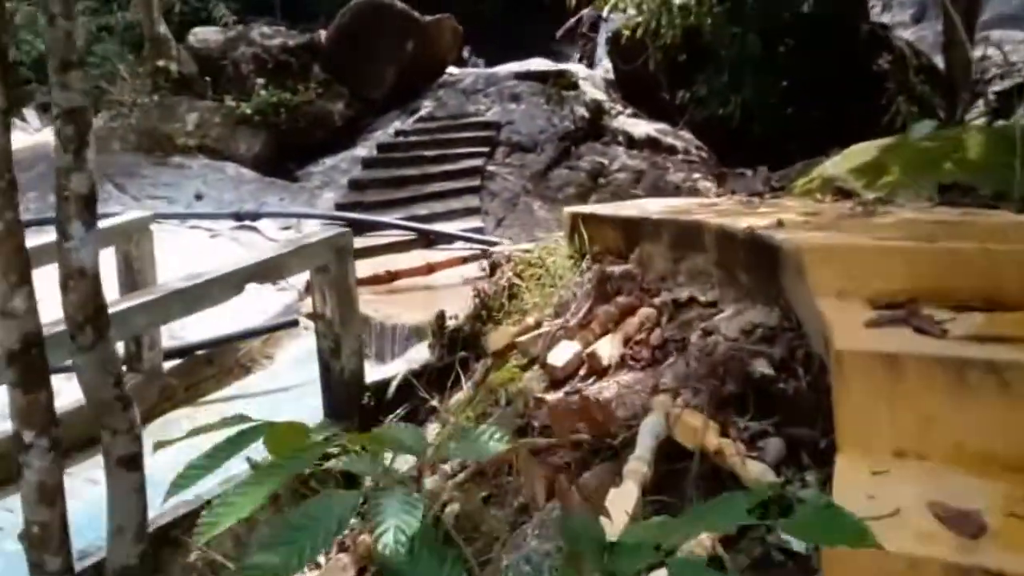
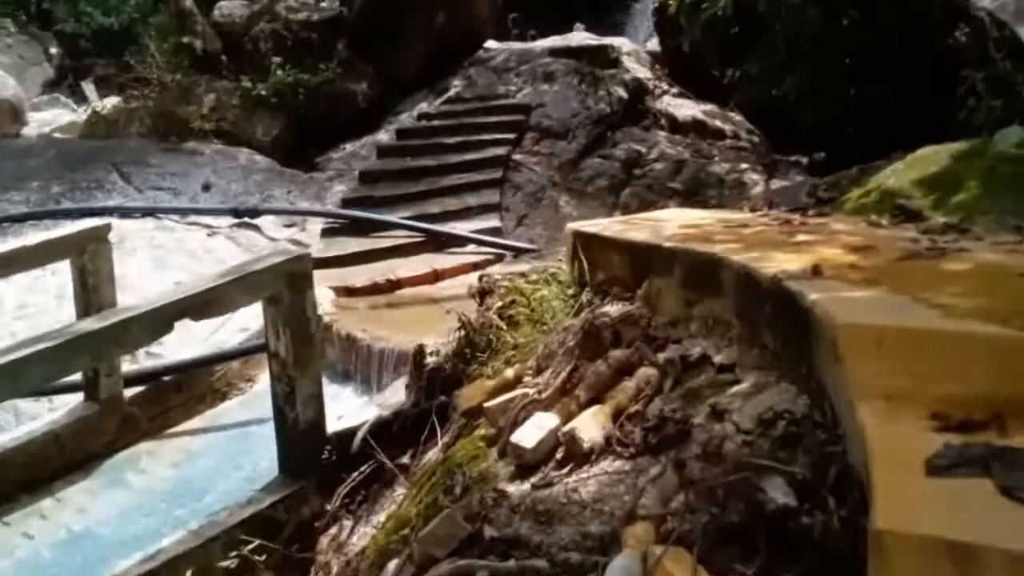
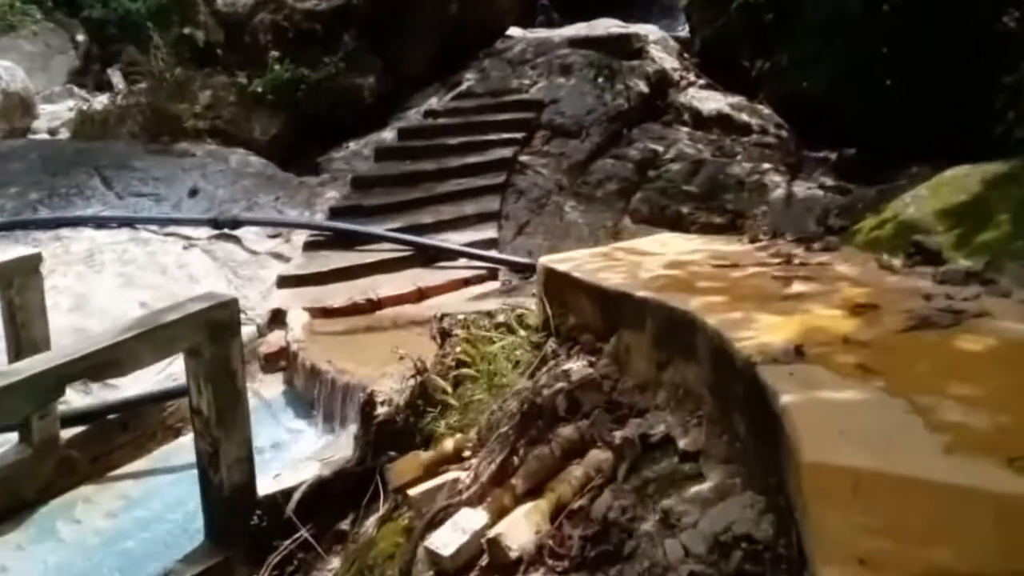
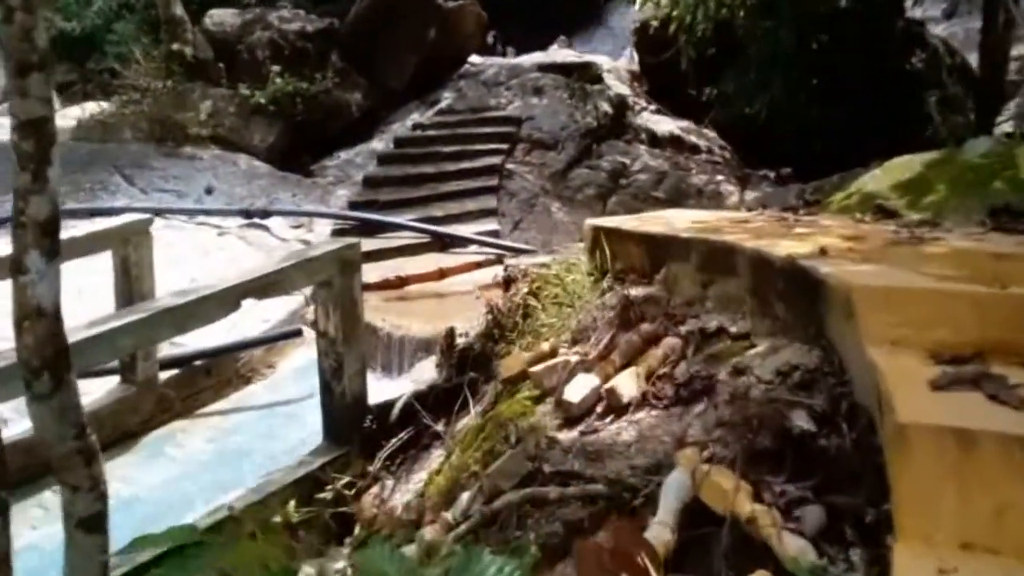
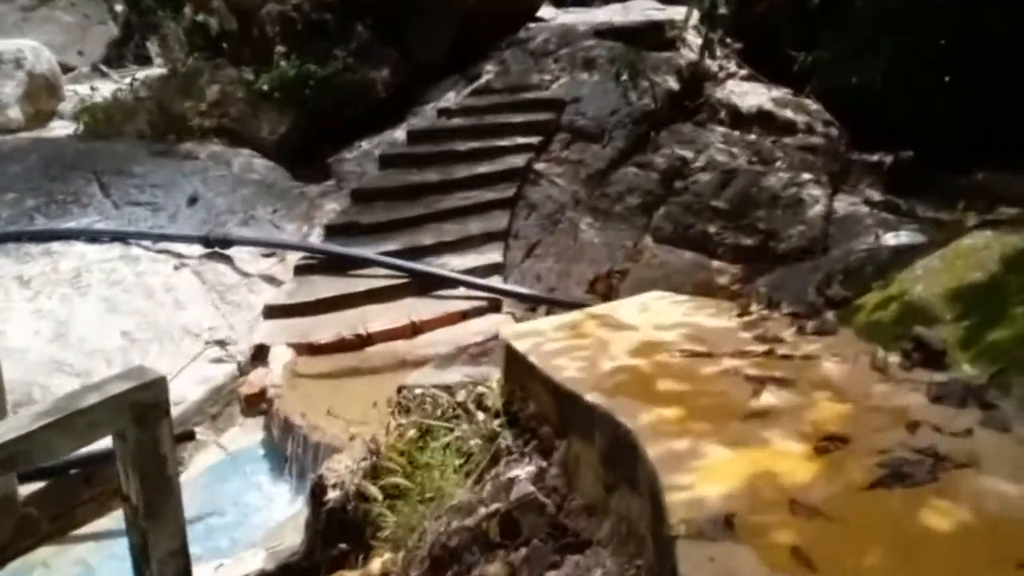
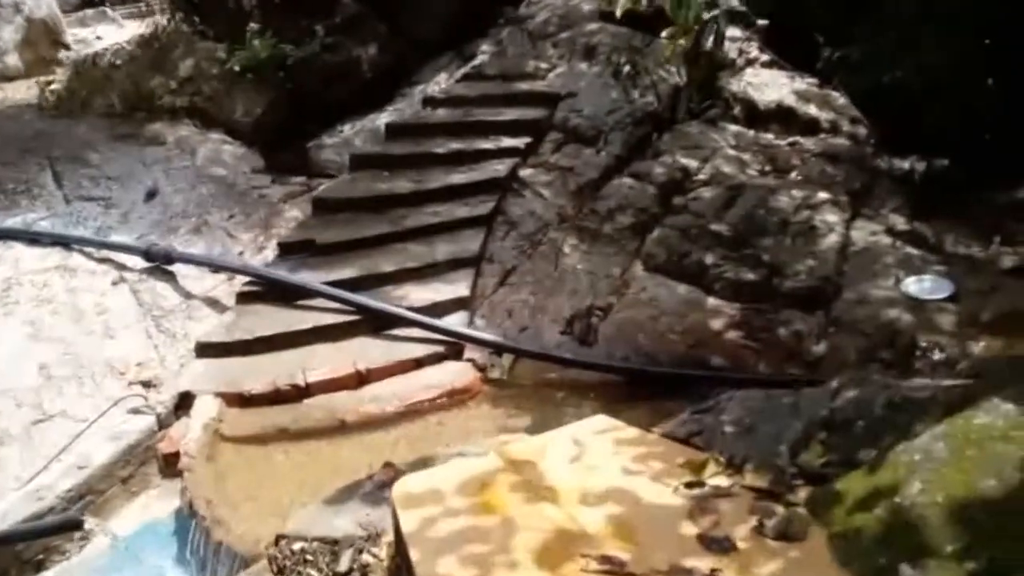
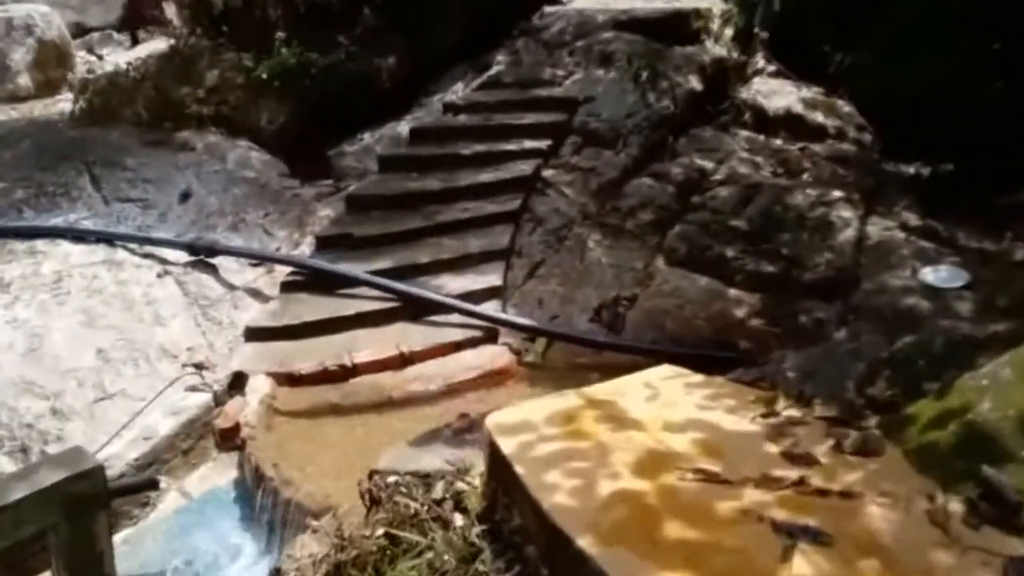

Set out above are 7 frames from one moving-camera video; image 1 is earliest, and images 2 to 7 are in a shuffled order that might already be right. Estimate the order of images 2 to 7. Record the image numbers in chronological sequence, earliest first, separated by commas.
4, 2, 3, 5, 7, 6
